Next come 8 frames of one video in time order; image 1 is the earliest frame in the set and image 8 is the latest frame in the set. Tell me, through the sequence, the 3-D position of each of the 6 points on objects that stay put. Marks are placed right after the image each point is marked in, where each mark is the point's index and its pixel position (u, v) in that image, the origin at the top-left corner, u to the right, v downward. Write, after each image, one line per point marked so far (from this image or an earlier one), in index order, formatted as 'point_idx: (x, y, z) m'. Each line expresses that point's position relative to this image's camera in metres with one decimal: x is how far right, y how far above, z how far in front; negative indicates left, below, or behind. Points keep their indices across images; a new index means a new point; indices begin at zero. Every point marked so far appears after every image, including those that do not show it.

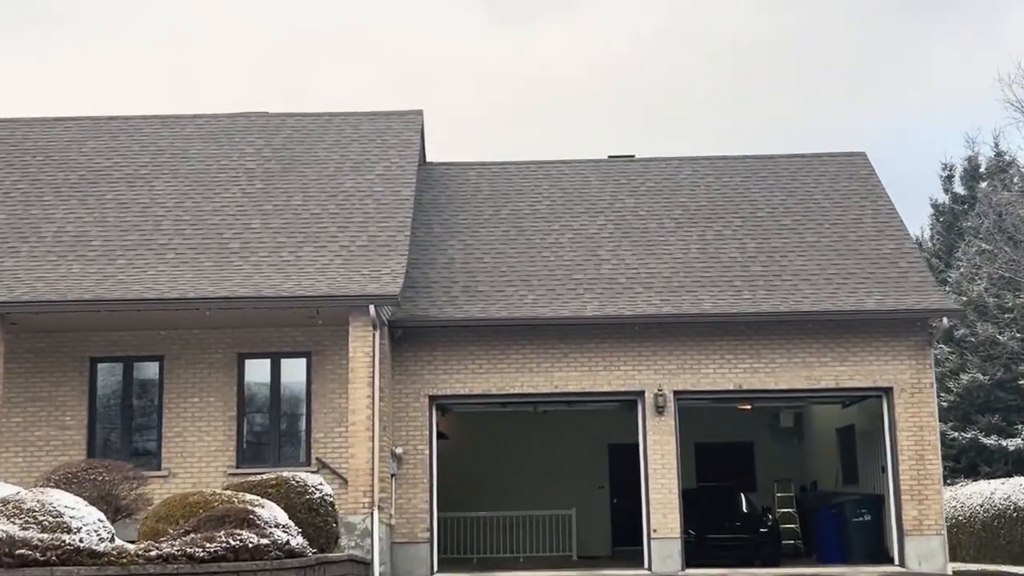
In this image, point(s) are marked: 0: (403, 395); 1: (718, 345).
0: (-1.5, -1.5, +16.5) m
1: (+2.9, -0.8, +16.6) m
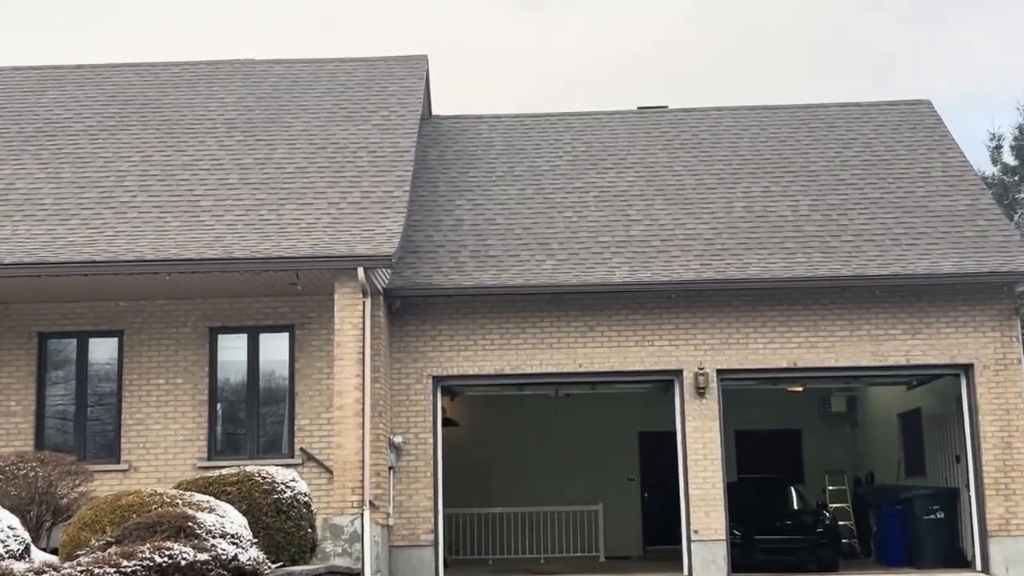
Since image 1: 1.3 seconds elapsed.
0: (-1.3, -1.0, +14.3) m
1: (+3.1, -0.3, +14.3) m
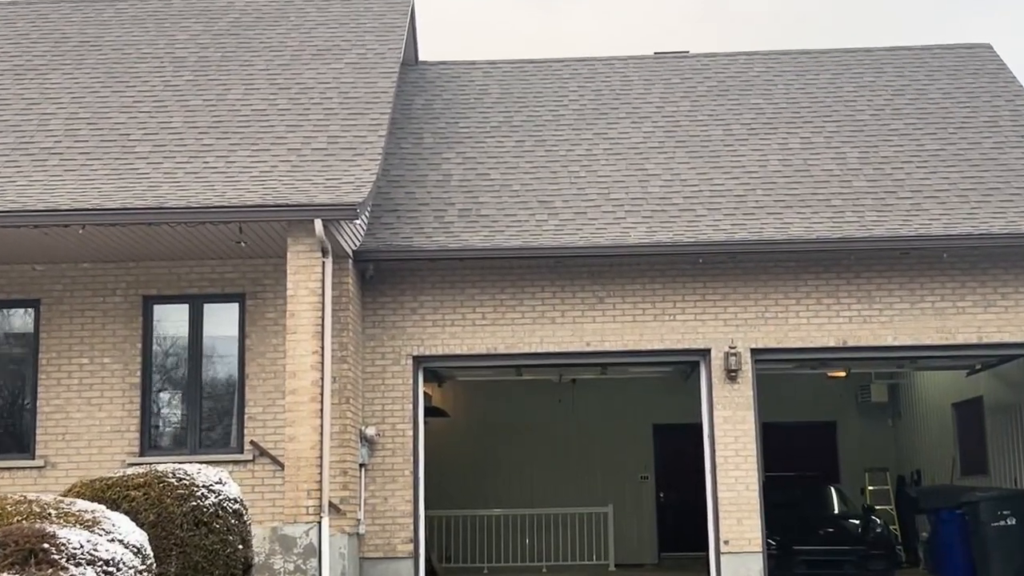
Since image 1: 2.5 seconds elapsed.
0: (-1.3, -0.7, +12.0) m
1: (+3.0, 0.0, +12.0) m
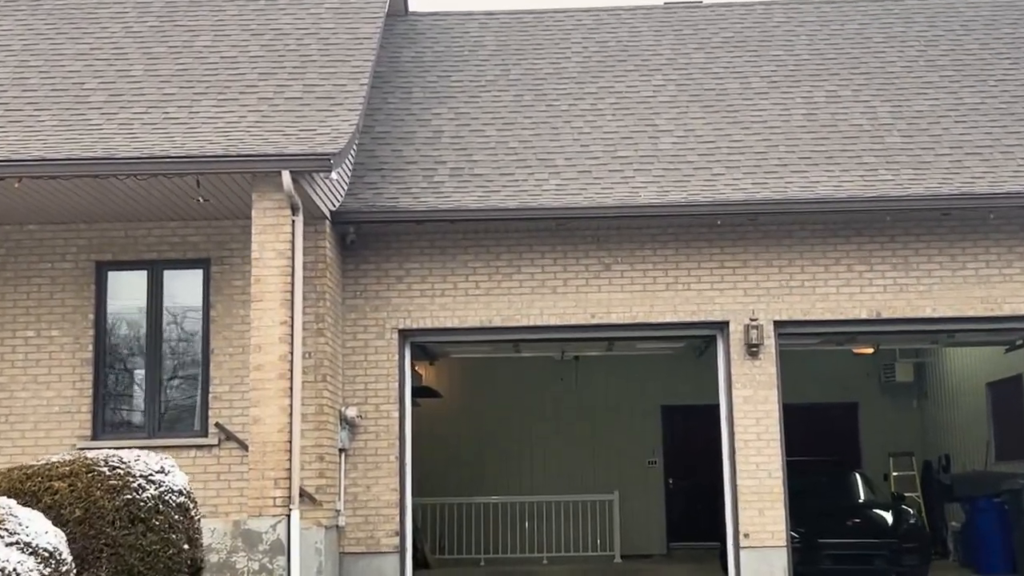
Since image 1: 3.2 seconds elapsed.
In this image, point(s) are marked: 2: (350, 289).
0: (-1.4, -0.4, +10.8) m
1: (+3.0, +0.3, +10.8) m
2: (-1.5, 0.0, +10.9) m
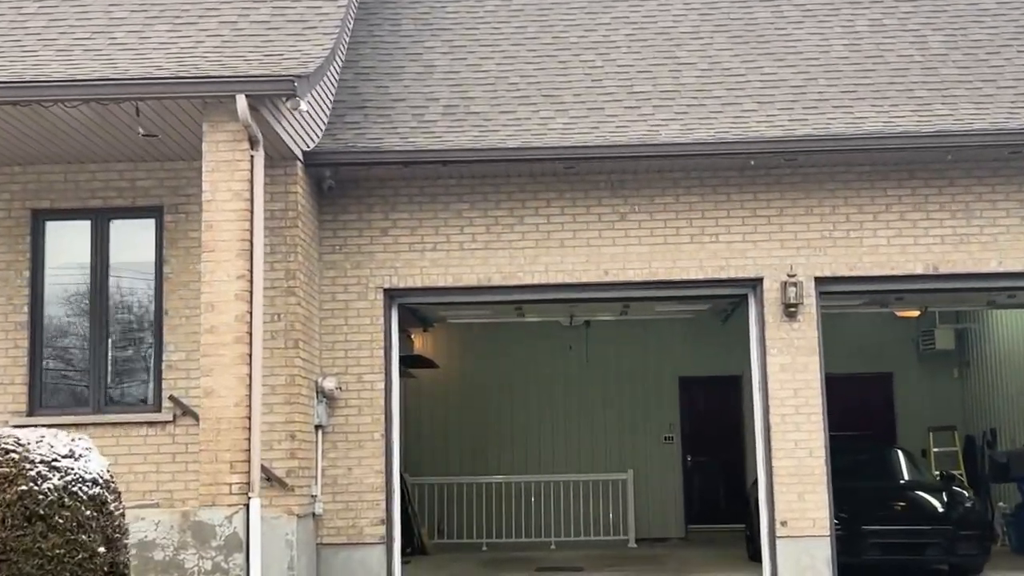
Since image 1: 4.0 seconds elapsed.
0: (-1.3, 0.0, +9.4) m
1: (+3.0, +0.7, +9.4) m
2: (-1.4, +0.4, +9.5) m
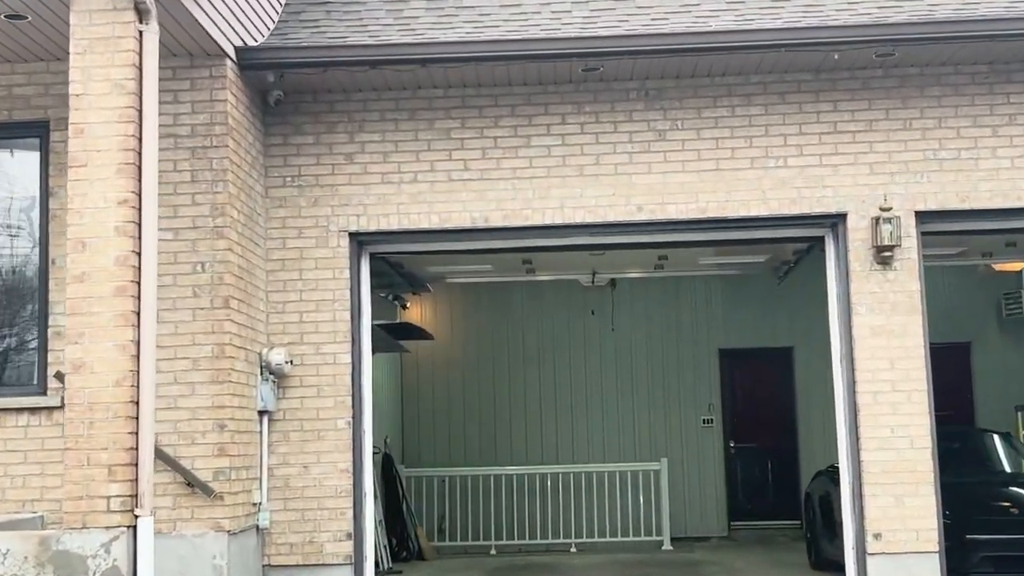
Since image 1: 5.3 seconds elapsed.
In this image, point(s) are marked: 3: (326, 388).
0: (-1.3, +0.3, +7.3) m
1: (+3.0, +1.1, +7.1) m
2: (-1.4, +0.7, +7.3) m
3: (-1.1, -0.6, +7.1) m
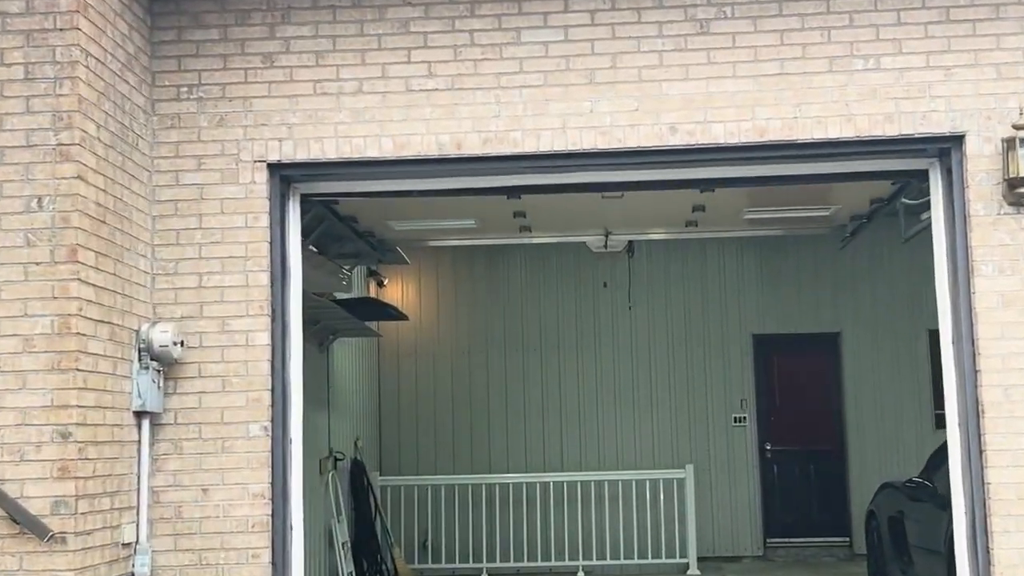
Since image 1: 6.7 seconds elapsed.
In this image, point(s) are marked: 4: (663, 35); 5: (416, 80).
0: (-1.4, +0.5, +5.2) m
1: (+2.9, +1.3, +5.0) m
2: (-1.5, +0.9, +5.3) m
3: (-1.2, -0.4, +5.1) m
4: (+0.6, +1.1, +5.2) m
5: (-0.4, +0.9, +5.3) m
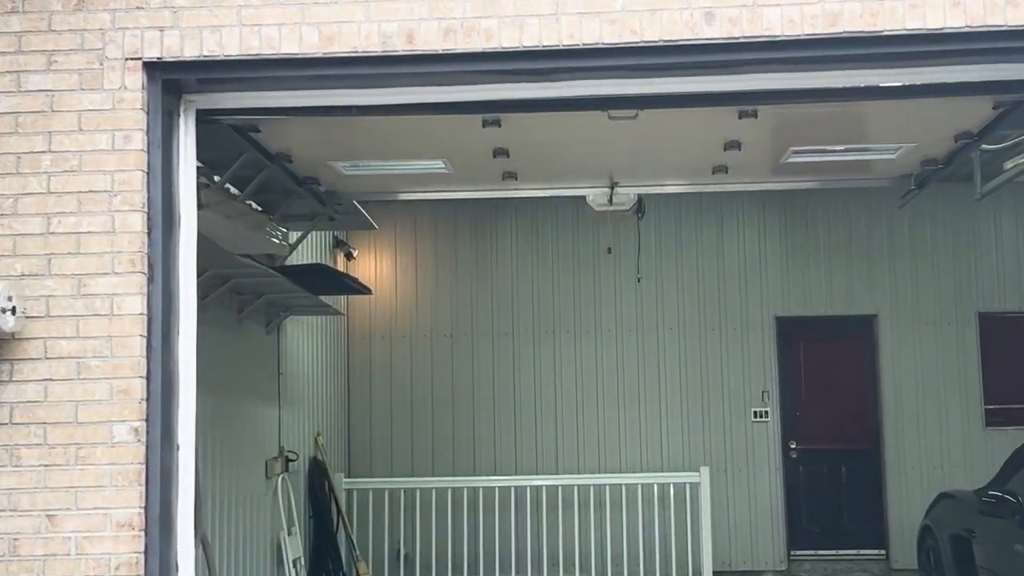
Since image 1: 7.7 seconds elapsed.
0: (-1.5, +0.7, +3.8) m
1: (+2.8, +1.4, +3.6) m
2: (-1.6, +1.1, +3.8) m
3: (-1.3, -0.2, +3.7) m
4: (+0.6, +1.2, +3.7) m
5: (-0.5, +1.1, +3.8) m
